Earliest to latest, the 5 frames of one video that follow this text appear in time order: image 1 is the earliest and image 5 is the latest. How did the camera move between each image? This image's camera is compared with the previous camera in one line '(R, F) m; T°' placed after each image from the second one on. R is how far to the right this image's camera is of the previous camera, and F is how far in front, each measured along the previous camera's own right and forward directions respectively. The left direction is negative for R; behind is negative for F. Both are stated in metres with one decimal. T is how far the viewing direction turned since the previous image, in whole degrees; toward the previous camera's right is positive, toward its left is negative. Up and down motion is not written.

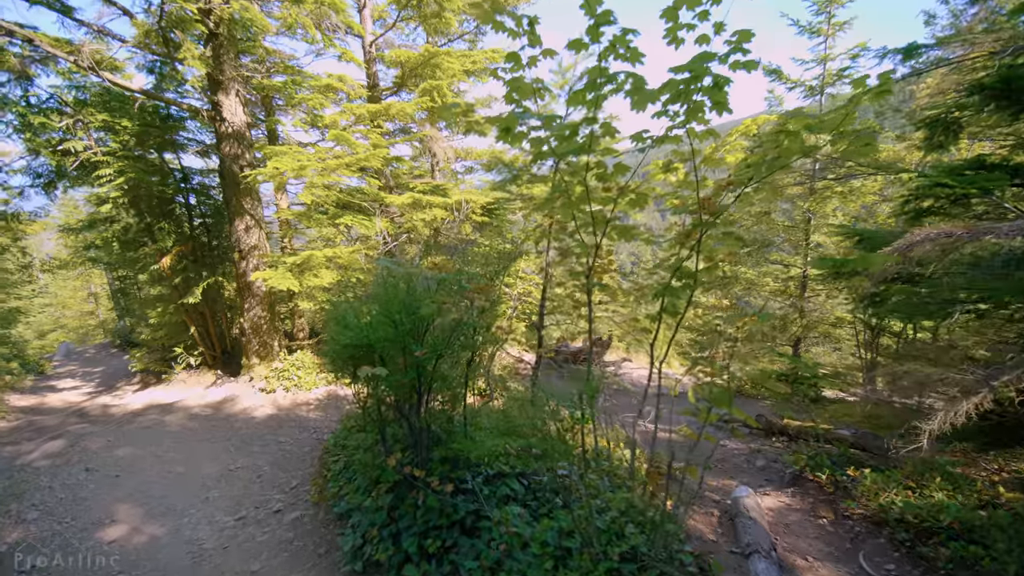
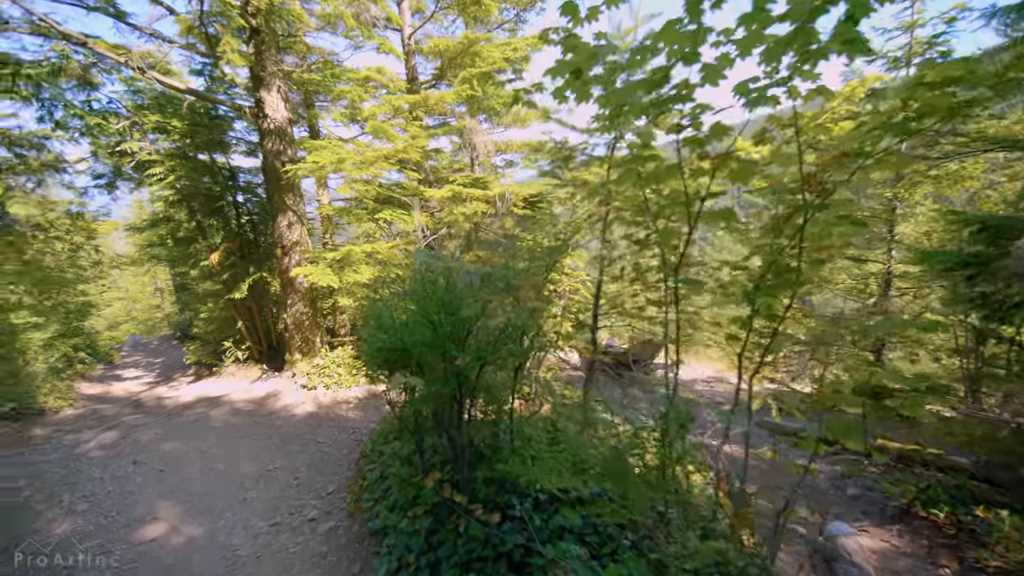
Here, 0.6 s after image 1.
(-0.1, +0.3) m; -5°
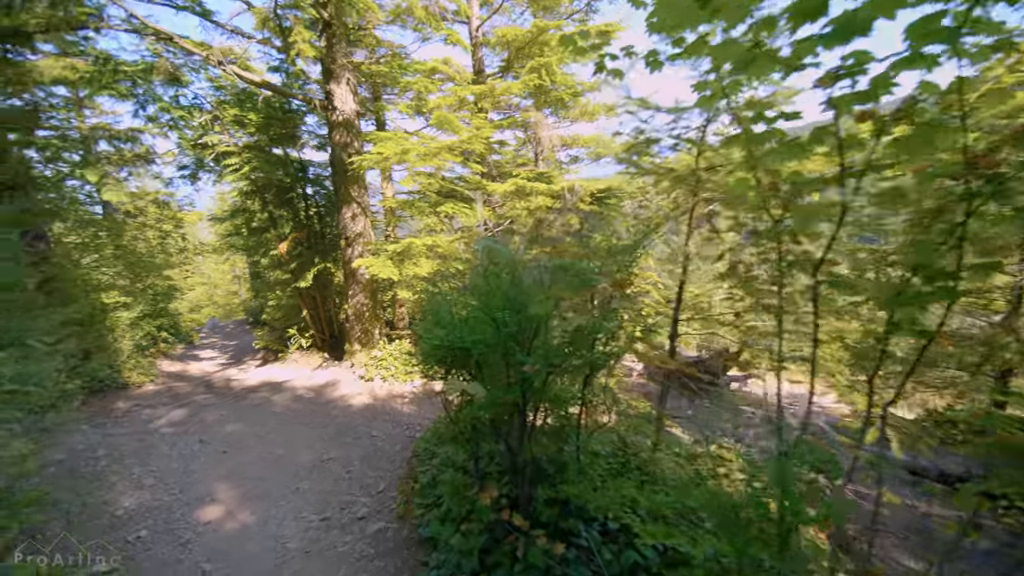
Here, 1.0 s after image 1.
(-0.1, +0.2) m; -6°
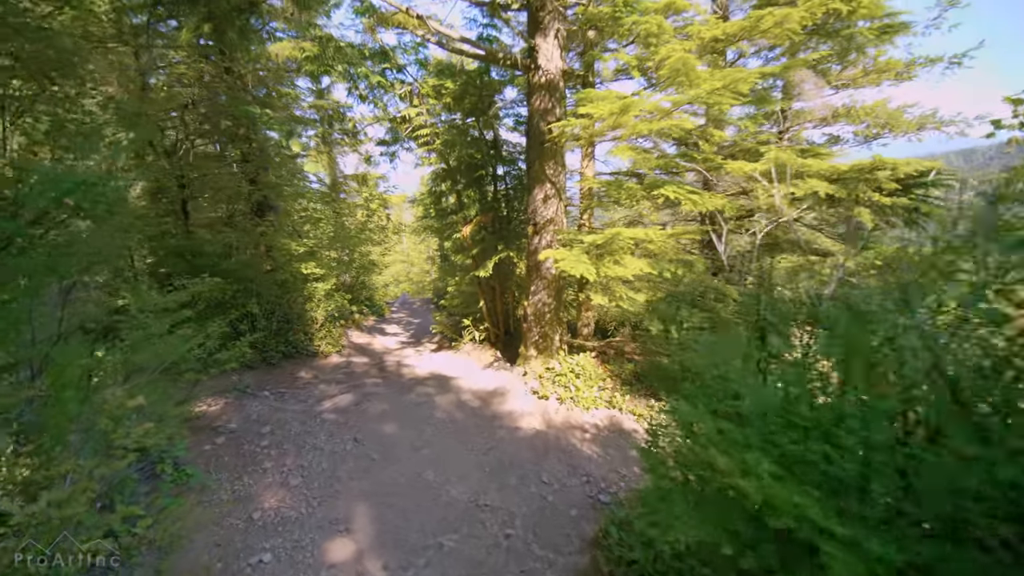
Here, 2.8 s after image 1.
(-0.5, +1.3) m; -20°
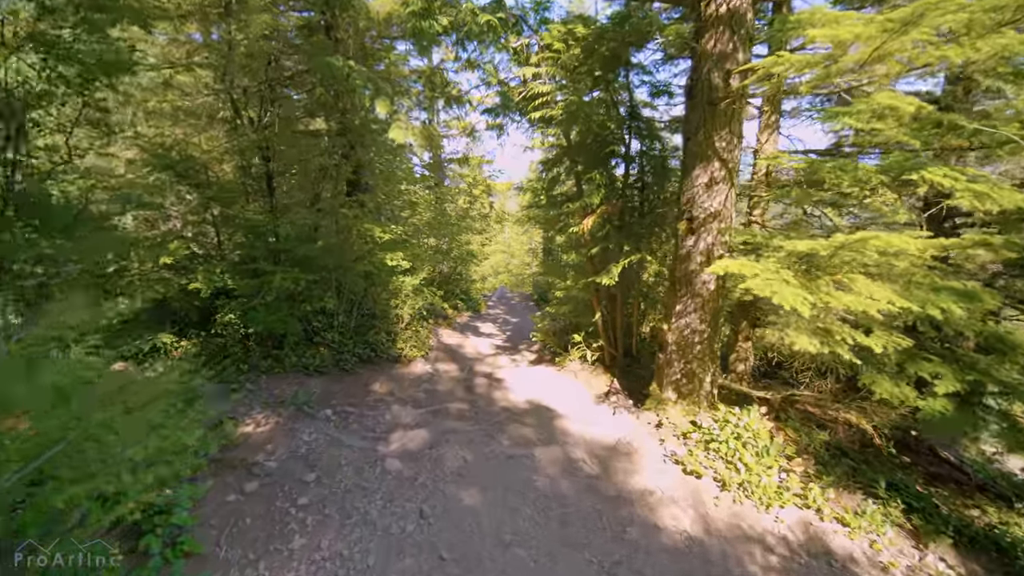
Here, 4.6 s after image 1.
(-0.3, +1.5) m; -11°
